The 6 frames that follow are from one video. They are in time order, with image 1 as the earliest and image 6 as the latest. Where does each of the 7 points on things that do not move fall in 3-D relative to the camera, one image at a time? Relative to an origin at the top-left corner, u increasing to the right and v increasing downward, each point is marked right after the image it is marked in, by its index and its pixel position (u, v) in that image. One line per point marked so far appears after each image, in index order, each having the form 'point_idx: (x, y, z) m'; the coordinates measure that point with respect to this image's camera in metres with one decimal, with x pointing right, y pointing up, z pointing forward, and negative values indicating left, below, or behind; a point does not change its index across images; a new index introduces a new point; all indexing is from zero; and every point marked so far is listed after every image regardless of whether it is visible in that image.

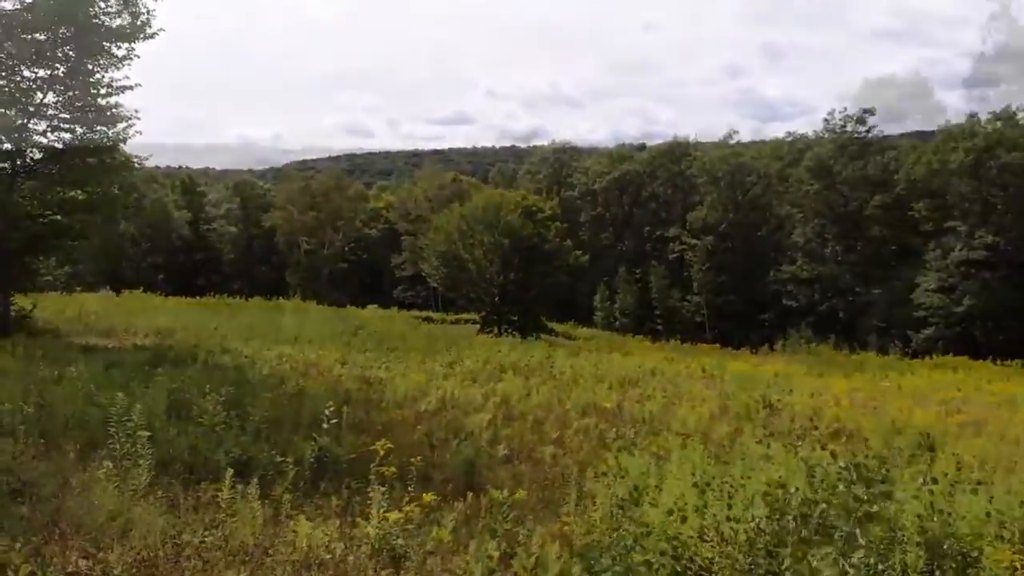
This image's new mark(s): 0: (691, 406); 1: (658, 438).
0: (+3.3, -2.3, +11.9) m
1: (+2.1, -2.1, +8.9) m
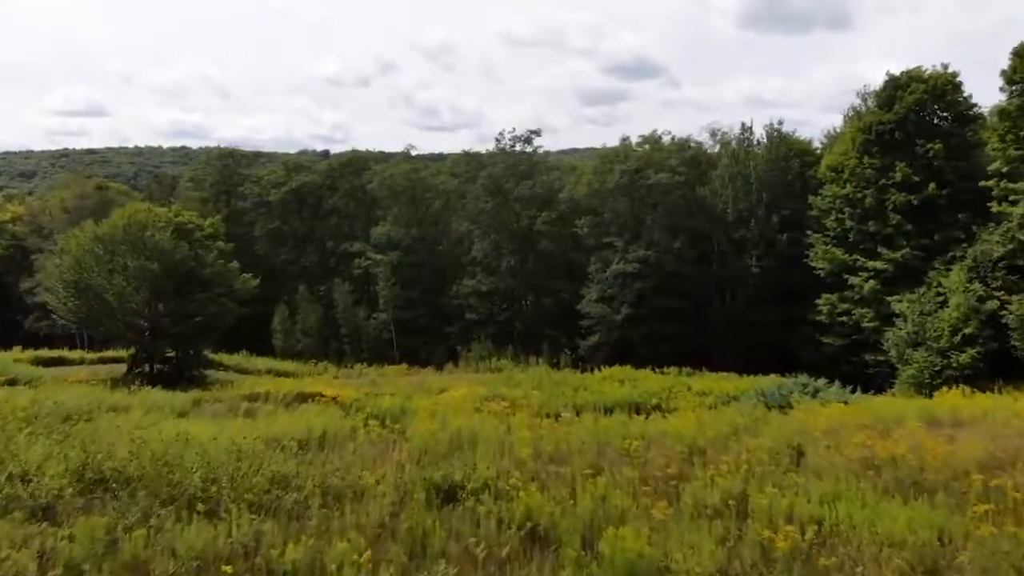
0: (+3.5, -2.6, +9.8) m
1: (+2.2, -2.5, +6.9) m
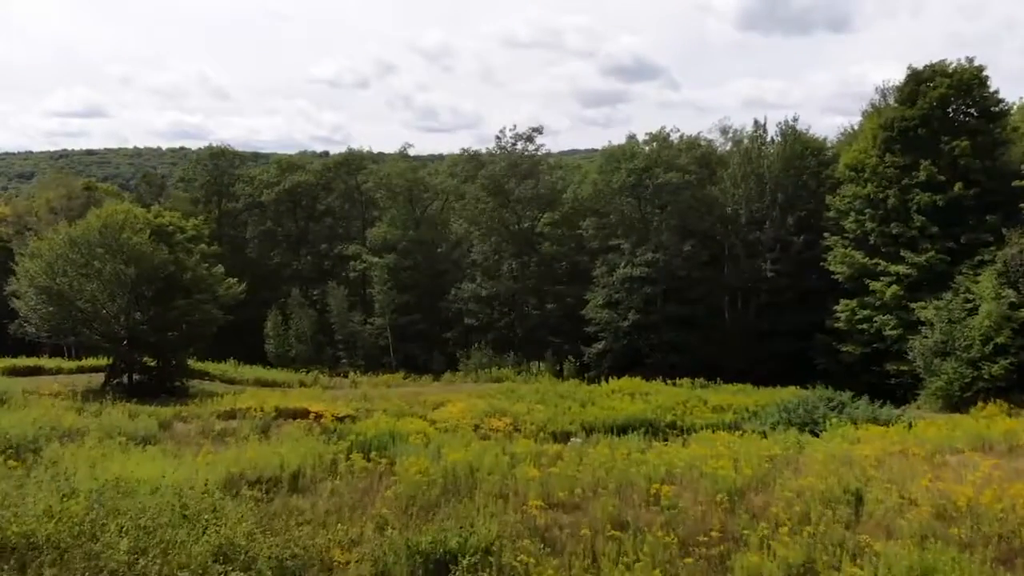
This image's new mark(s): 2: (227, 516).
0: (+3.6, -2.8, +8.2) m
1: (+2.3, -2.7, +5.2) m
2: (-3.2, -2.6, +7.1) m
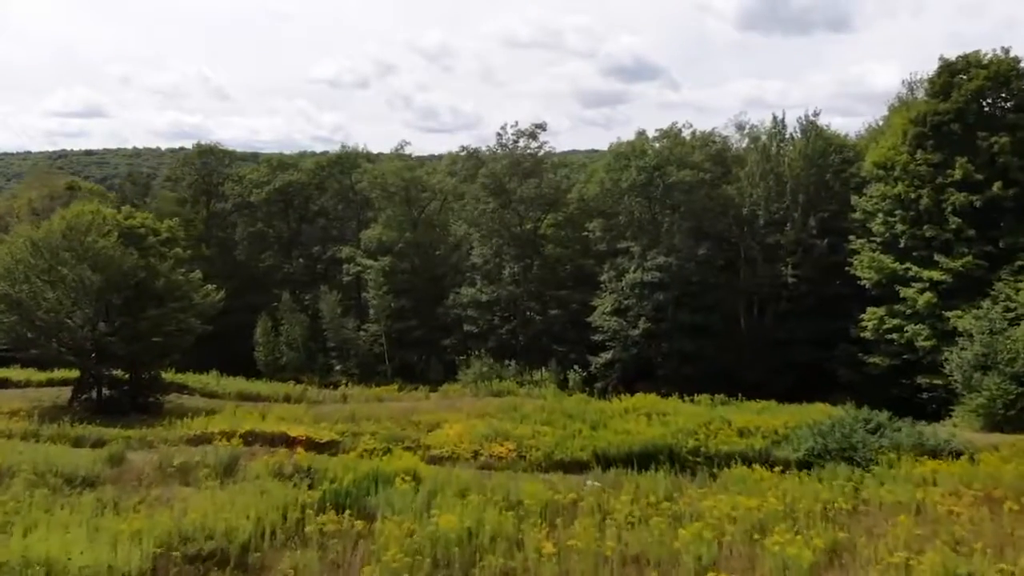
0: (+3.7, -3.1, +6.2) m
1: (+2.4, -2.9, +3.2) m
2: (-3.1, -2.8, +5.1) m
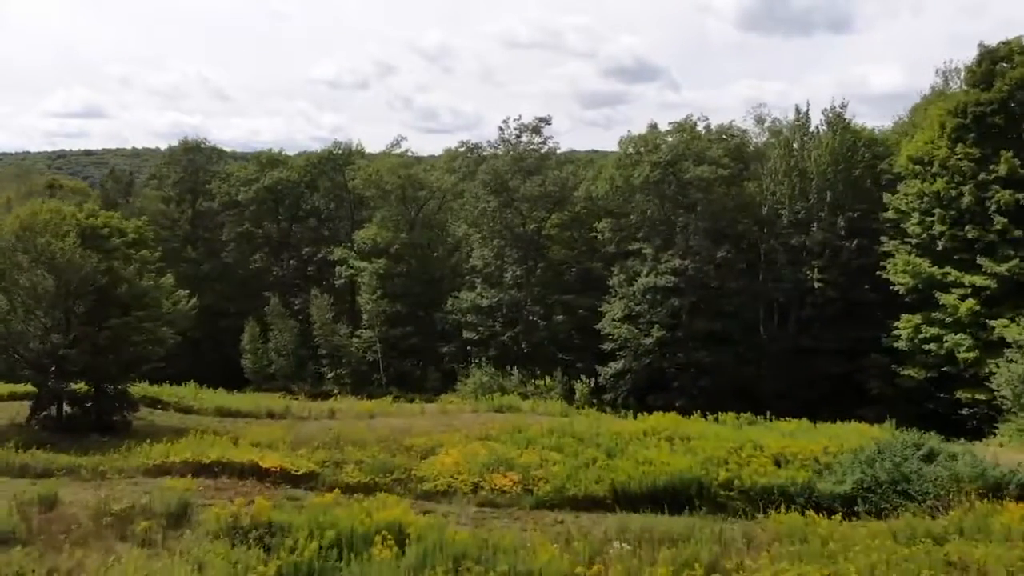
0: (+3.8, -3.3, +4.0) m
1: (+2.5, -3.1, +1.0) m
2: (-3.0, -3.0, +2.9) m
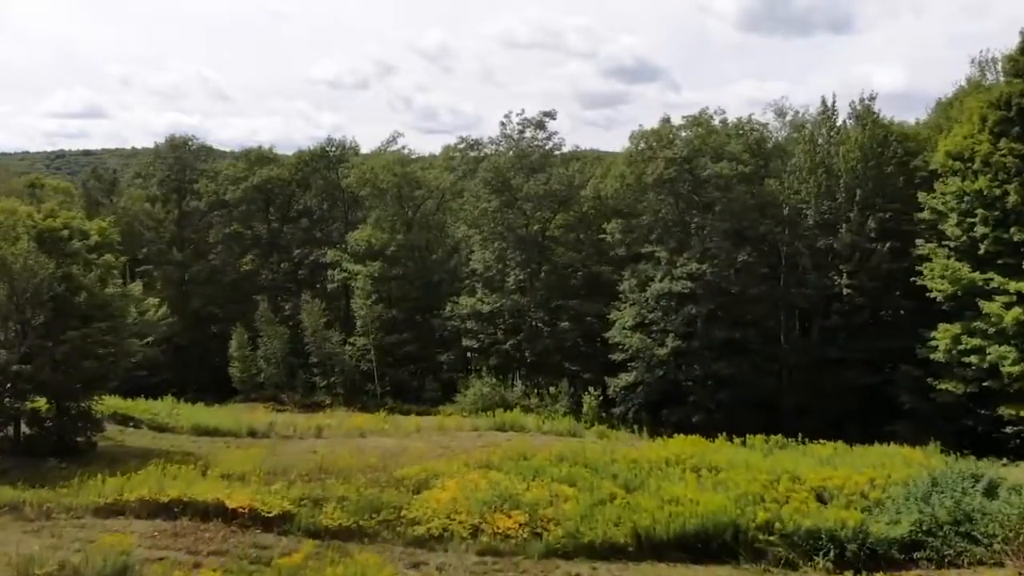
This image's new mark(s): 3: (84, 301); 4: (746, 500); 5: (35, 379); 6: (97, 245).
0: (+3.9, -3.5, +2.0) m
1: (+2.6, -3.4, -1.0) m
2: (-2.9, -3.2, +0.9) m
3: (-12.2, -0.3, +18.5) m
4: (+5.0, -4.5, +13.6) m
5: (-13.2, -2.5, +17.5) m
6: (-12.8, +1.4, +19.7) m
